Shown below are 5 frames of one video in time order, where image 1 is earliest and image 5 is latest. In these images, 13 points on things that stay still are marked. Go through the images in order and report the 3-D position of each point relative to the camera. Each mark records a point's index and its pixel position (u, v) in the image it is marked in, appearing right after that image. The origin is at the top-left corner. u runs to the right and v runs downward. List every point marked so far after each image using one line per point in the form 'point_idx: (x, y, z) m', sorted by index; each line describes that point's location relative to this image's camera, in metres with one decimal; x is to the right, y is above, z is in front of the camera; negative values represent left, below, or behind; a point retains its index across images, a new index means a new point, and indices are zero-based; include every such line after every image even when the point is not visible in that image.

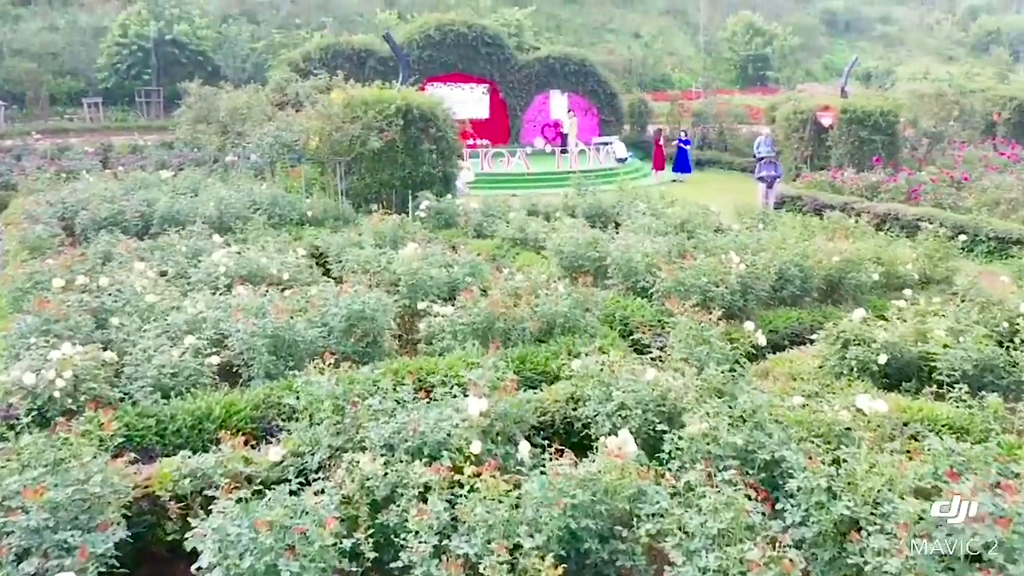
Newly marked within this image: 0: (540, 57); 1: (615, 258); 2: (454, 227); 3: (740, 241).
0: (+0.6, +4.9, +19.2) m
1: (+0.8, +0.2, +7.2) m
2: (-0.6, +0.7, +9.9) m
3: (+2.0, +0.4, +7.8) m
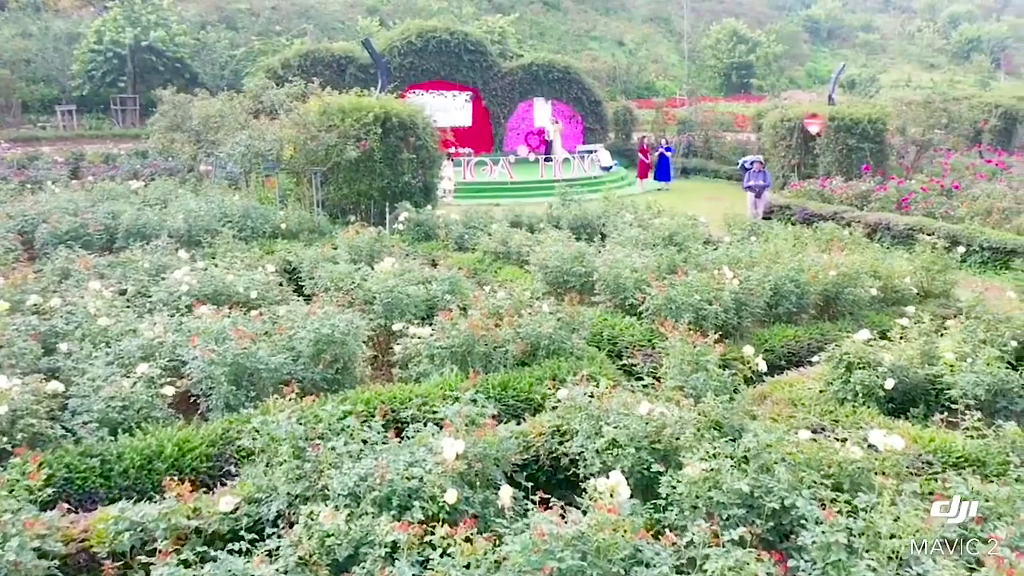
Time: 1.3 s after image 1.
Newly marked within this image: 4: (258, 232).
0: (+0.2, +4.7, +18.9) m
1: (+0.7, +0.1, +6.9) m
2: (-0.8, +0.5, +9.6) m
3: (+1.8, +0.3, +7.4) m
4: (-2.6, +0.6, +9.3) m
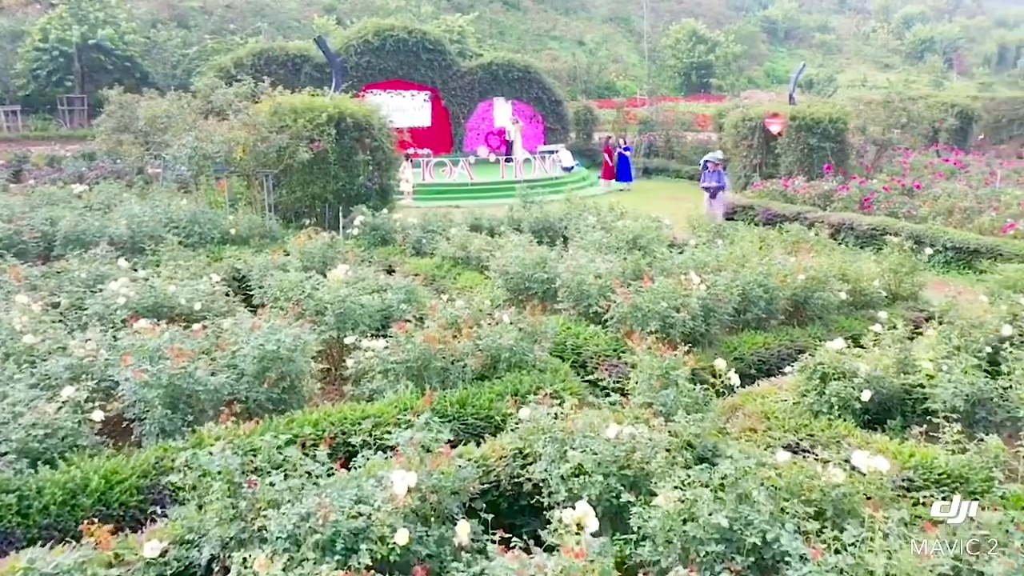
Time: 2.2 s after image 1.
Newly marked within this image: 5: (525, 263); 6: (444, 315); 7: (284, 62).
0: (-0.6, +4.7, +18.6) m
1: (+0.4, +0.1, +6.6) m
2: (-1.2, +0.4, +9.2) m
3: (+1.5, +0.2, +7.2) m
4: (-3.0, +0.5, +8.9) m
5: (+0.1, +0.2, +6.9) m
6: (-0.4, -0.2, +5.7) m
7: (-4.2, +4.2, +16.8) m
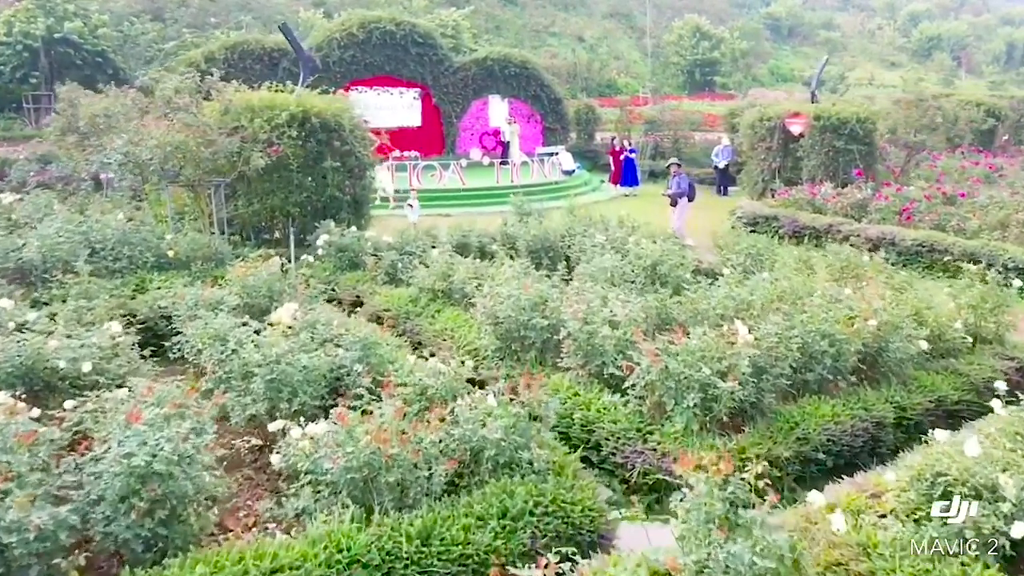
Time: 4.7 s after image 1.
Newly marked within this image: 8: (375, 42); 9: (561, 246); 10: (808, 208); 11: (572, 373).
0: (-0.7, +4.4, +17.1) m
1: (+0.3, -0.2, +5.1) m
2: (-1.3, +0.2, +7.7) m
3: (+1.4, 0.0, +5.7) m
4: (-3.1, +0.2, +7.4) m
5: (0.0, -0.1, +5.4) m
6: (-0.5, -0.5, +4.2) m
7: (-4.3, +4.0, +15.3) m
8: (-2.5, +4.4, +16.2) m
9: (+0.5, +0.4, +8.3) m
10: (+4.1, +1.1, +12.6) m
11: (+0.3, -0.5, +5.0) m
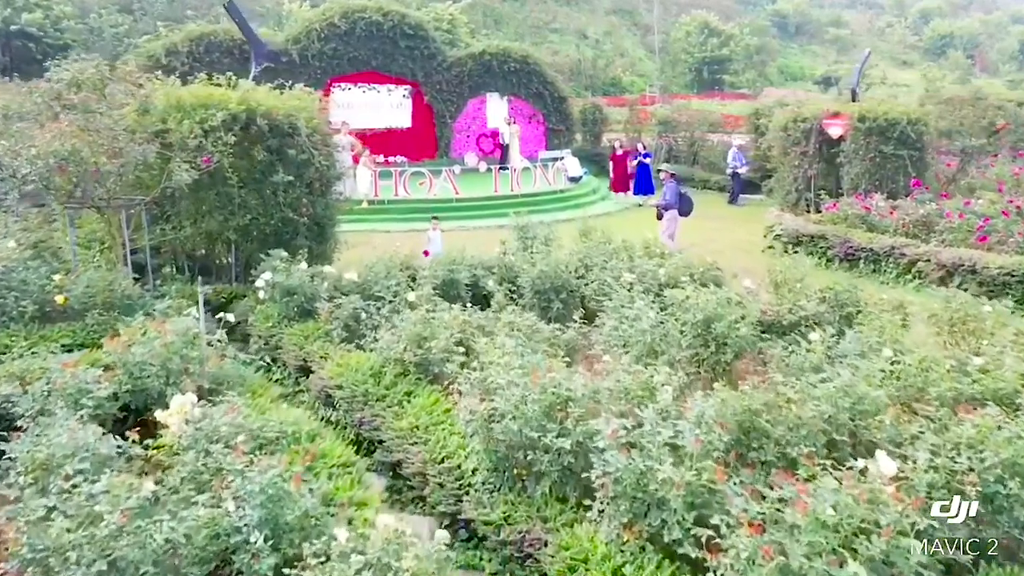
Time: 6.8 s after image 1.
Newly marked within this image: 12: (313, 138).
0: (-0.7, +4.0, +15.2) m
1: (+0.3, -0.6, +3.2) m
2: (-1.3, -0.2, +5.9) m
3: (+1.4, -0.4, +3.8) m
4: (-3.1, -0.1, +5.5) m
5: (+0.1, -0.5, +3.5) m
6: (-0.5, -0.8, +2.4) m
7: (-4.3, +3.6, +13.4) m
8: (-2.5, +4.1, +14.4) m
9: (+0.5, 0.0, +6.5) m
10: (+4.1, +0.8, +10.7) m
11: (+0.3, -0.8, +3.1) m
12: (-1.6, +1.2, +7.2) m
